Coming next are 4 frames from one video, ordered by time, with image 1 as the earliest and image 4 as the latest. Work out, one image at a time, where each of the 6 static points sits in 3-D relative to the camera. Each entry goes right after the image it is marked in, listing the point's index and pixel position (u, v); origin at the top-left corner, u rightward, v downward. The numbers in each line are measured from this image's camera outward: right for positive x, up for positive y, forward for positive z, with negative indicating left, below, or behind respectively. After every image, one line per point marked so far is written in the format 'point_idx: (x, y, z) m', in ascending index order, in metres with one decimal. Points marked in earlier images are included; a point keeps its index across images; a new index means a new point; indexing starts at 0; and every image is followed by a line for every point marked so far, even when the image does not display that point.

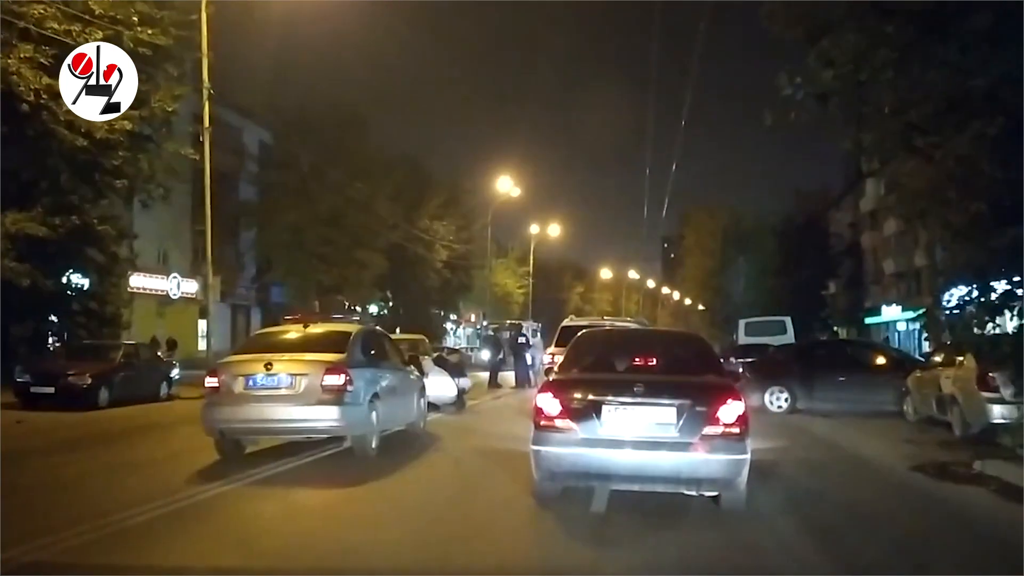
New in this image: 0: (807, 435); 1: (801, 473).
0: (+4.4, -2.2, +17.6) m
1: (+3.6, -2.3, +14.5) m
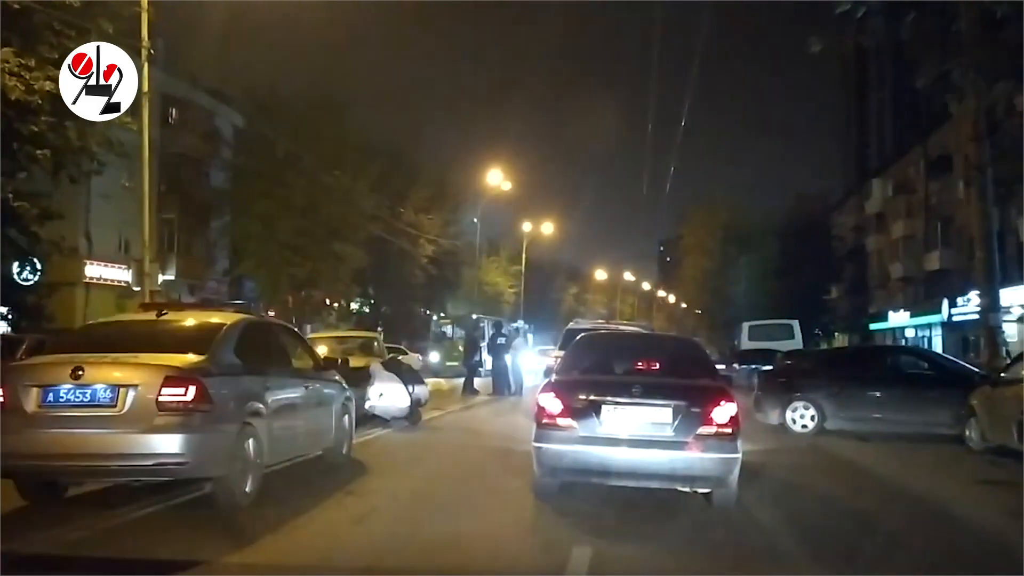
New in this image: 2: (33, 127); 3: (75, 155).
0: (+4.0, -2.2, +14.9) m
1: (+3.2, -2.2, +11.8) m
2: (-7.4, +2.5, +18.3) m
3: (-7.3, +2.2, +19.6) m
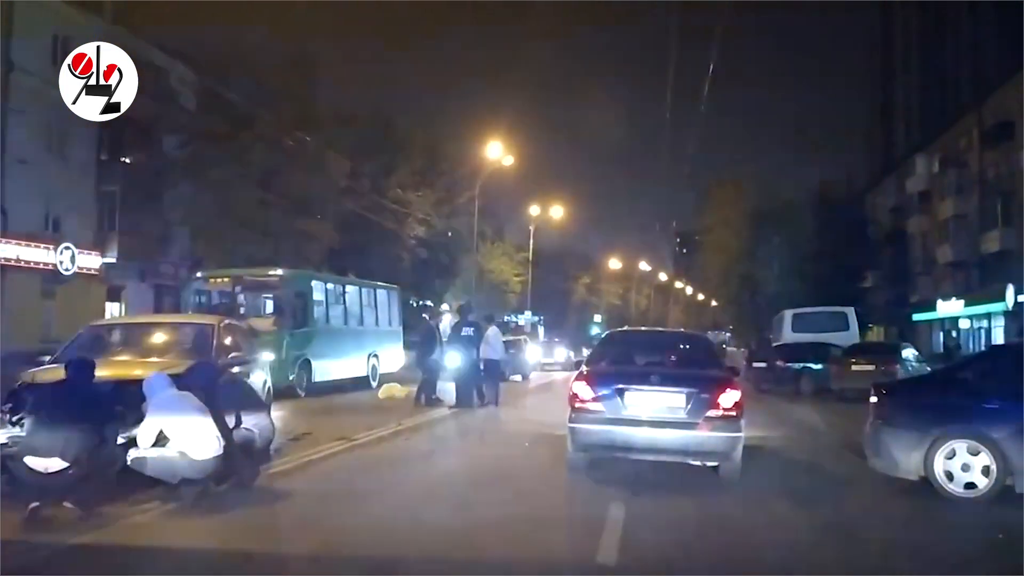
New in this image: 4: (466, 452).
0: (+3.6, -1.8, +9.3) m
1: (+2.8, -1.9, +6.2) m
2: (-7.8, +2.8, +12.7) m
3: (-7.6, +2.6, +14.1) m
4: (-0.5, -1.8, +13.2) m
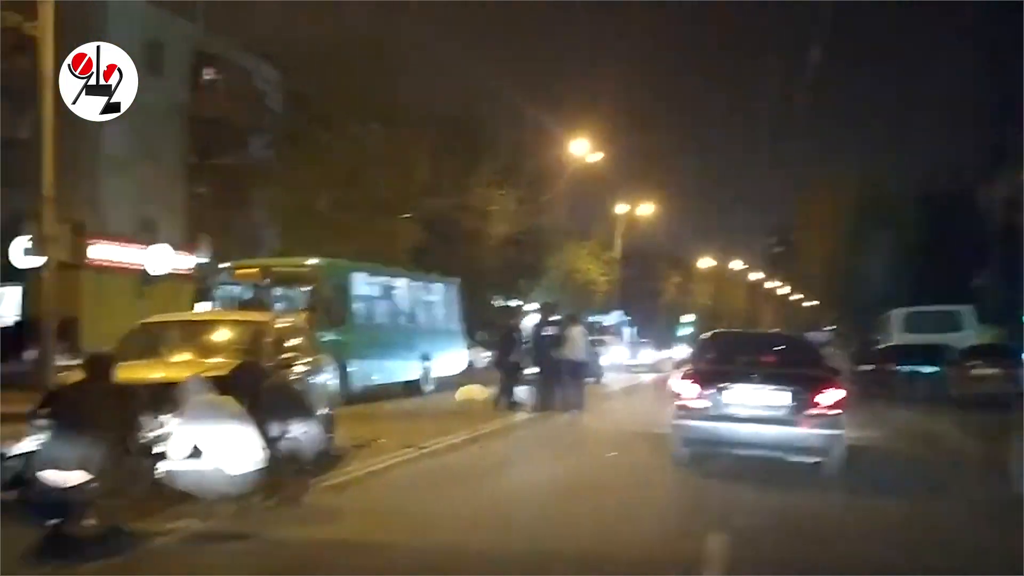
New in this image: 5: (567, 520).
0: (+4.2, -1.8, +8.3) m
1: (+3.1, -1.9, +5.3) m
2: (-6.9, +2.8, +12.6) m
3: (-6.7, +2.6, +14.0) m
4: (+0.4, -1.8, +12.5) m
5: (+0.4, -1.9, +9.9) m
